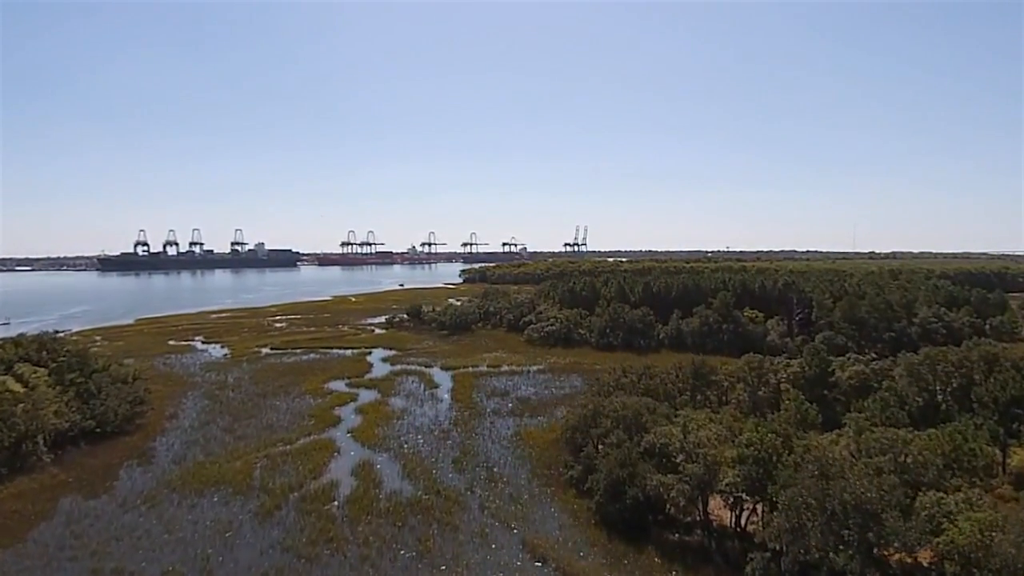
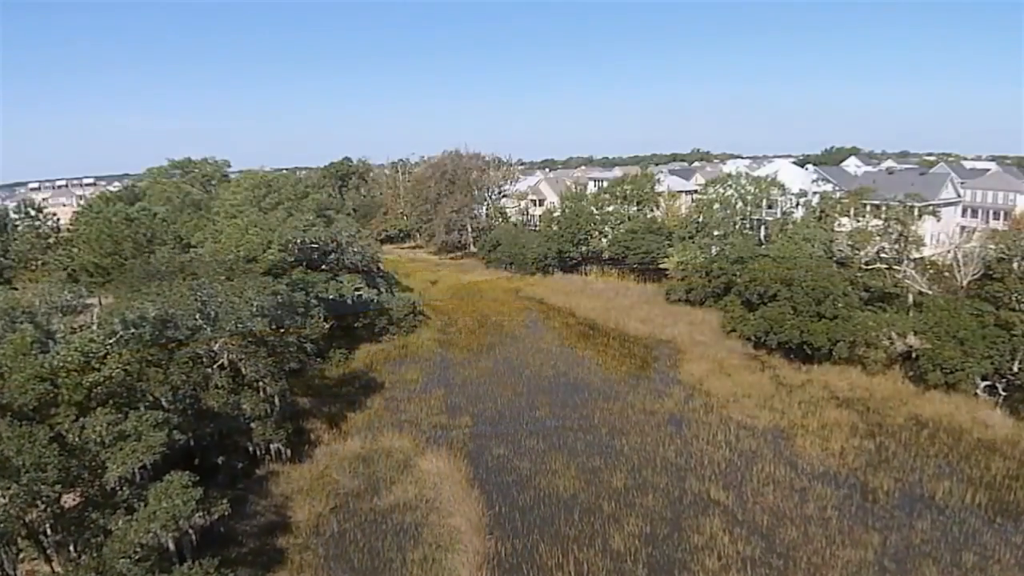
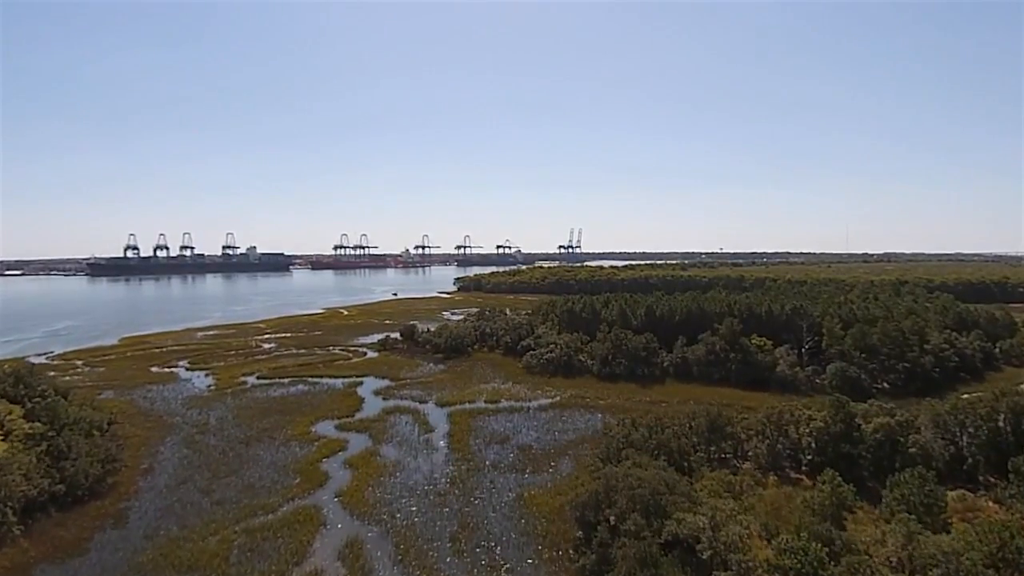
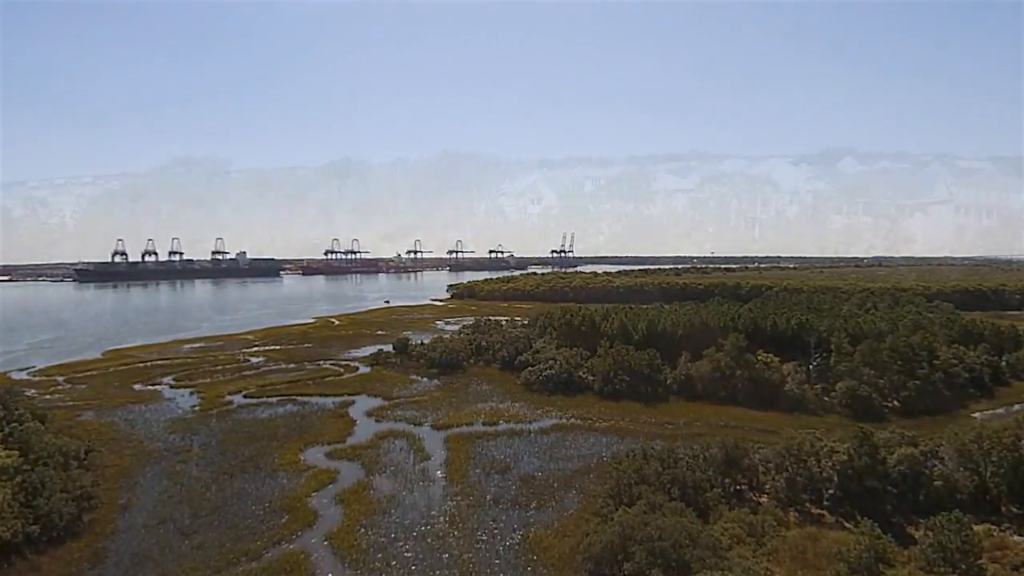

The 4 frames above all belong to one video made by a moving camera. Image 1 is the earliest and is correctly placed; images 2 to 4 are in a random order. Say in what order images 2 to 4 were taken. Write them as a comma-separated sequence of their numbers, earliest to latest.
3, 4, 2
